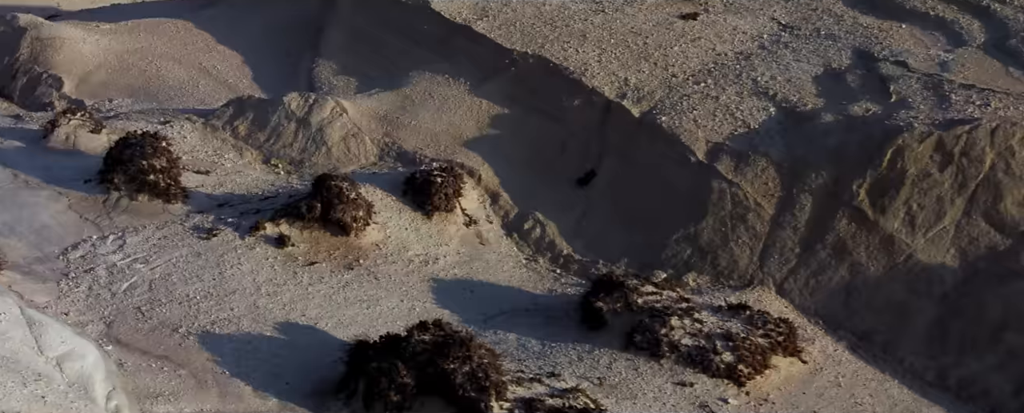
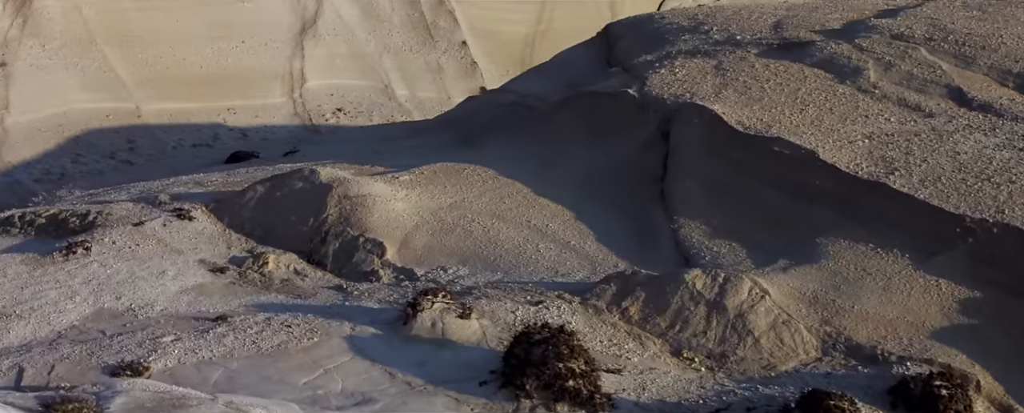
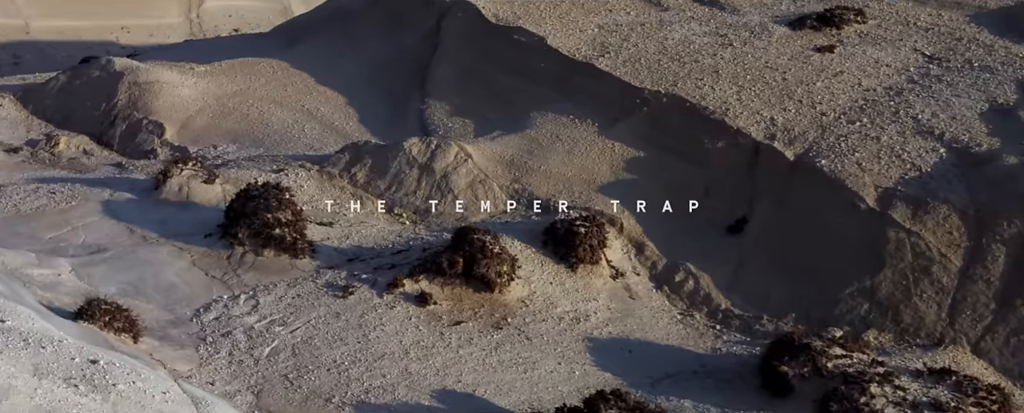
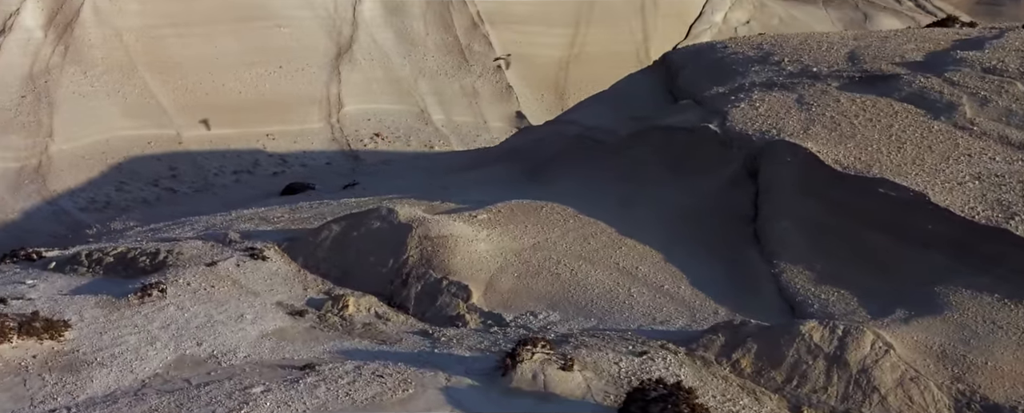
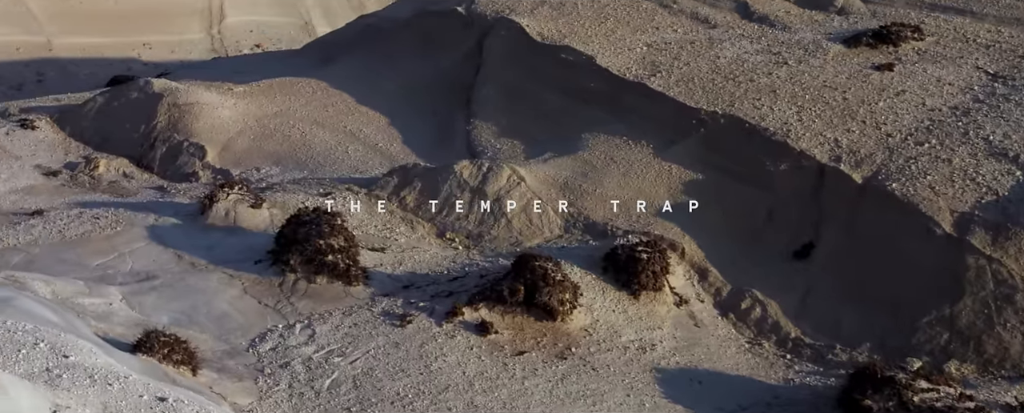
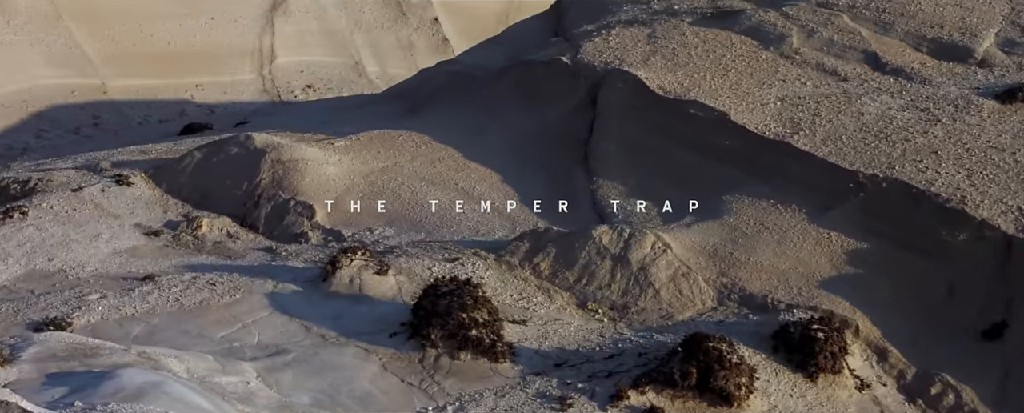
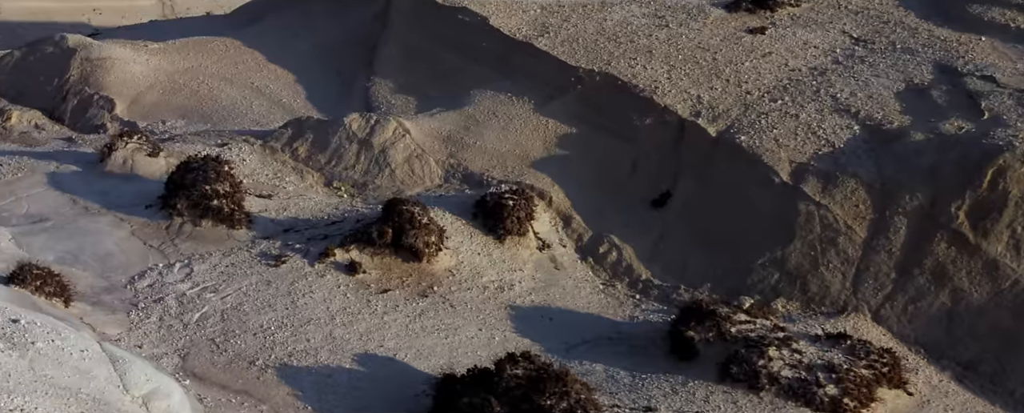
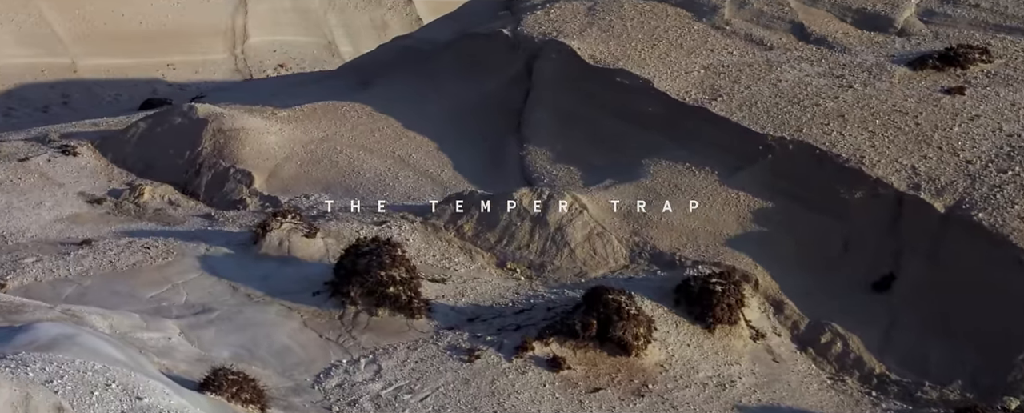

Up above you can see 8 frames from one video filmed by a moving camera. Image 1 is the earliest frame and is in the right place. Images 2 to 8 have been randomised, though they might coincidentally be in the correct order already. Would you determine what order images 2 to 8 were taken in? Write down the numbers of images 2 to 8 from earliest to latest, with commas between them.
7, 3, 5, 8, 6, 2, 4
